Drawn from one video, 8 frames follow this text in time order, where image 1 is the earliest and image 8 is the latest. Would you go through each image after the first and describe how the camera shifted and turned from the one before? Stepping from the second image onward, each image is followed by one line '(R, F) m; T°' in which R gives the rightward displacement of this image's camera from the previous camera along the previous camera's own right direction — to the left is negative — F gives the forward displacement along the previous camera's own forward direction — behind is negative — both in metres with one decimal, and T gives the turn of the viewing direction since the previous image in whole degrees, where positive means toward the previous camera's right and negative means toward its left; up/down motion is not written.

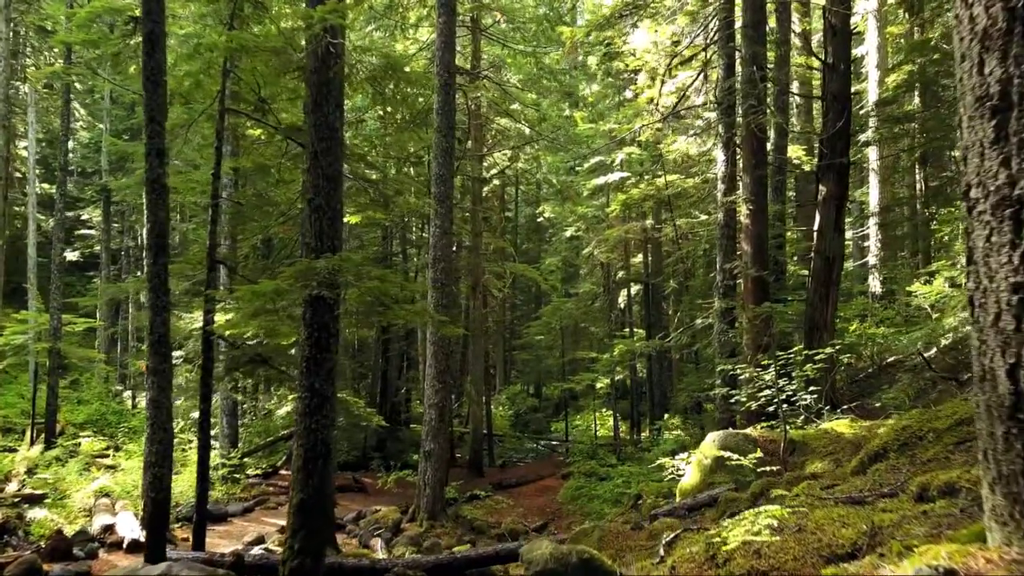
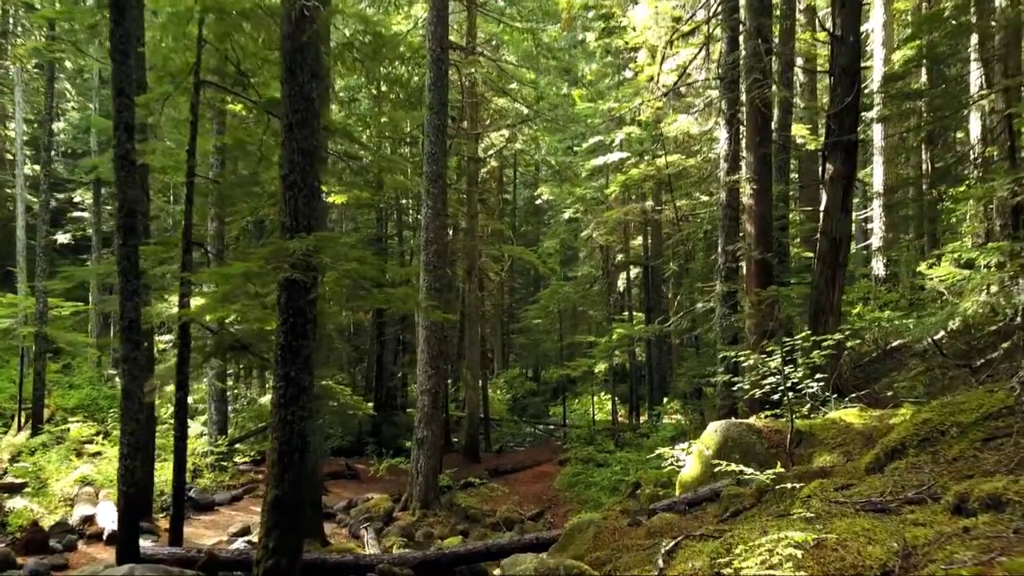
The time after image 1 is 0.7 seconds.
(+0.1, +0.4) m; 0°
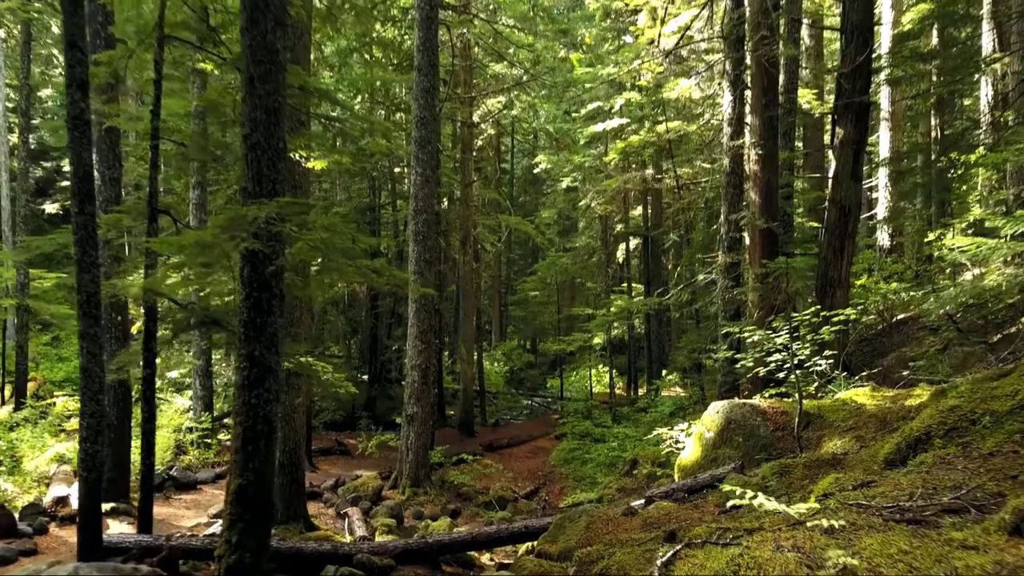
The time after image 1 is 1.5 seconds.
(+0.1, +0.5) m; 0°
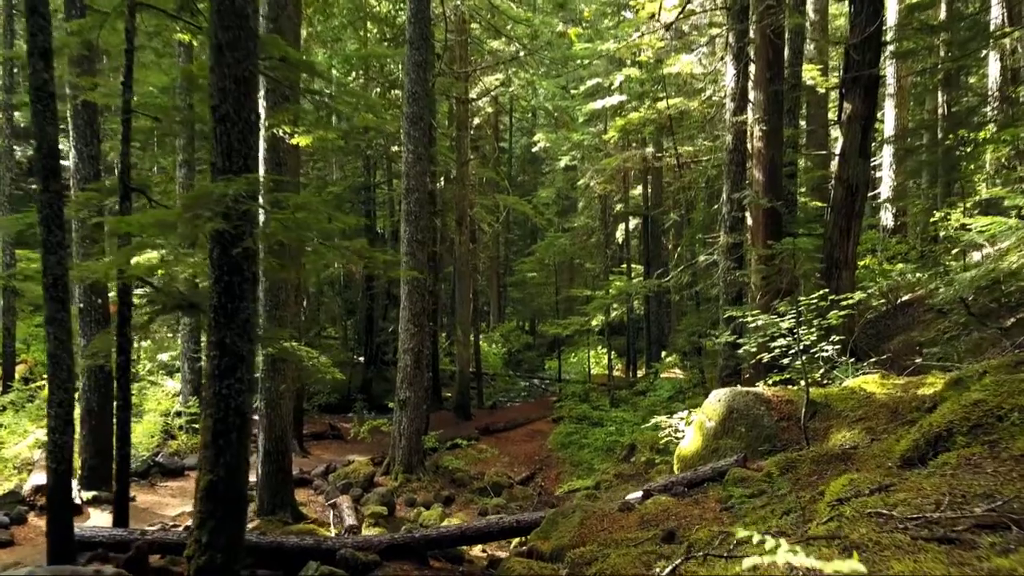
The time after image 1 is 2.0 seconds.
(+0.1, +0.3) m; 0°
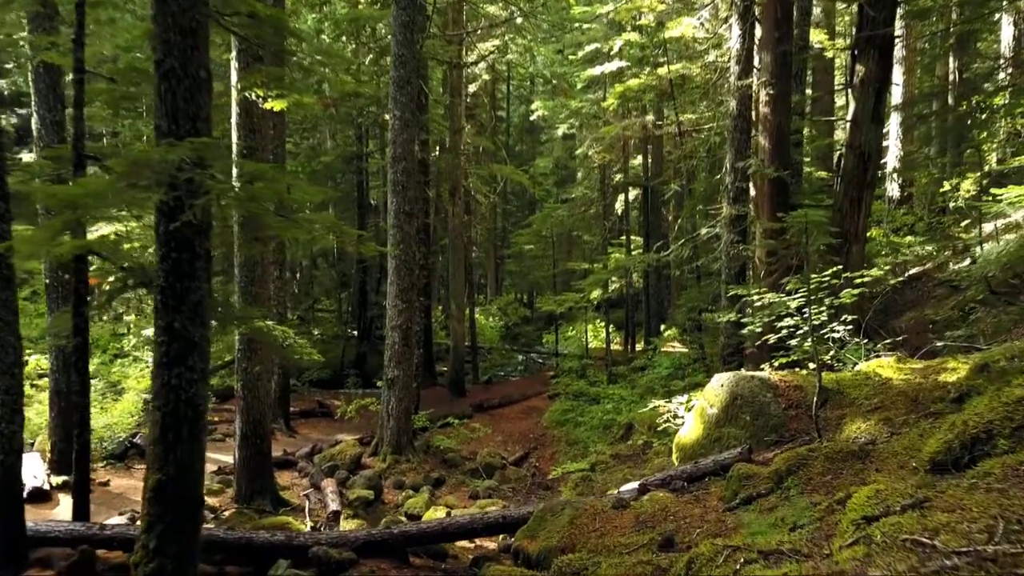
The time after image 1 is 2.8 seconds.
(+0.1, +0.5) m; 0°
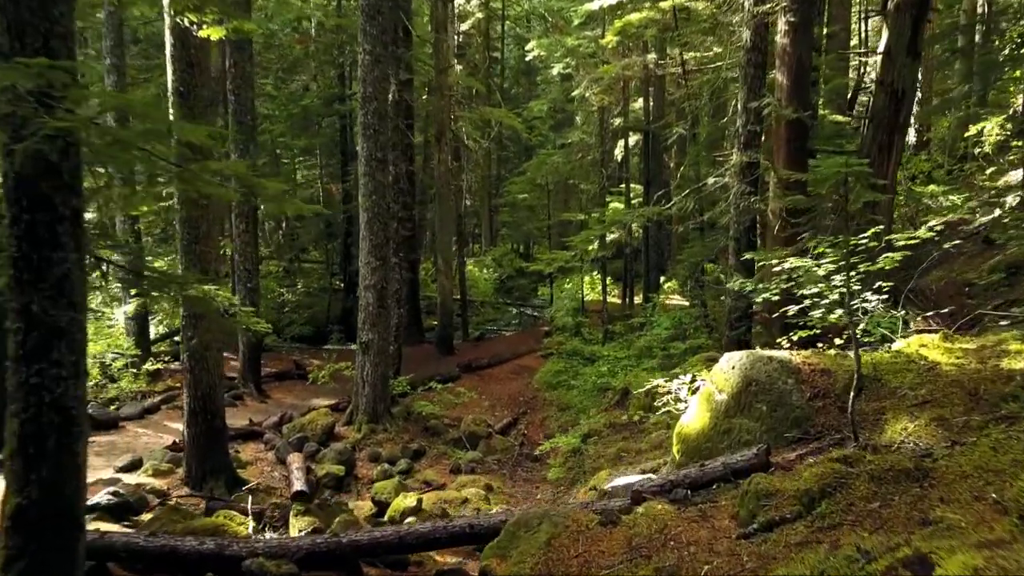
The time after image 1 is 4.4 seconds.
(+0.2, +1.0) m; 0°
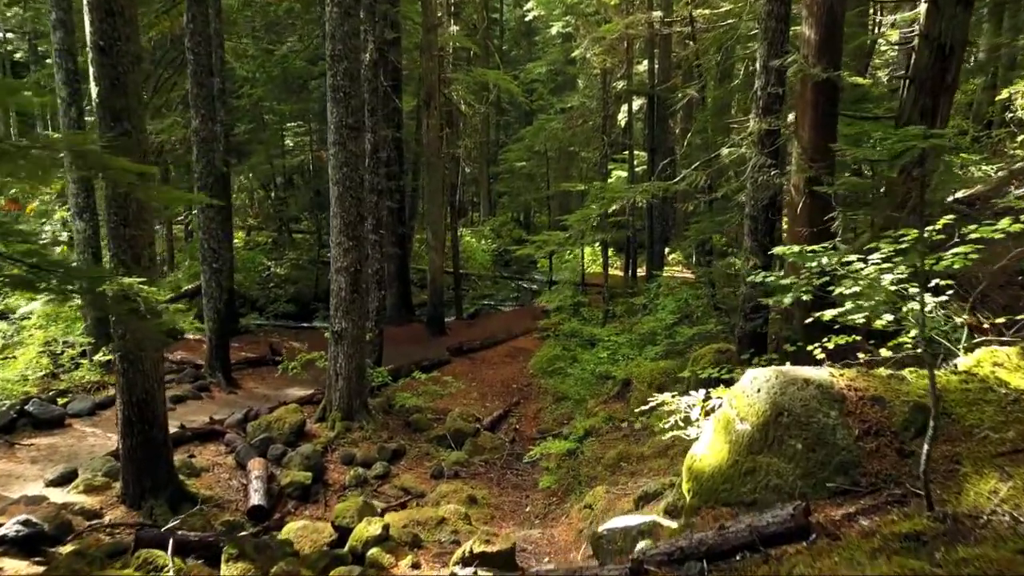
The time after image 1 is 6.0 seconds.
(+0.2, +1.0) m; 0°
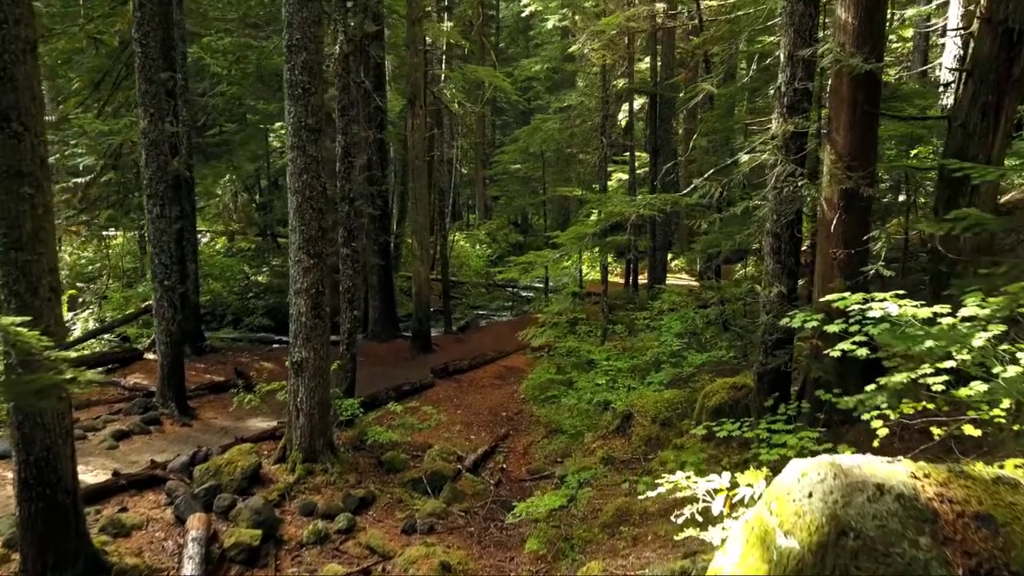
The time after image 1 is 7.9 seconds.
(+0.2, +1.1) m; 0°
